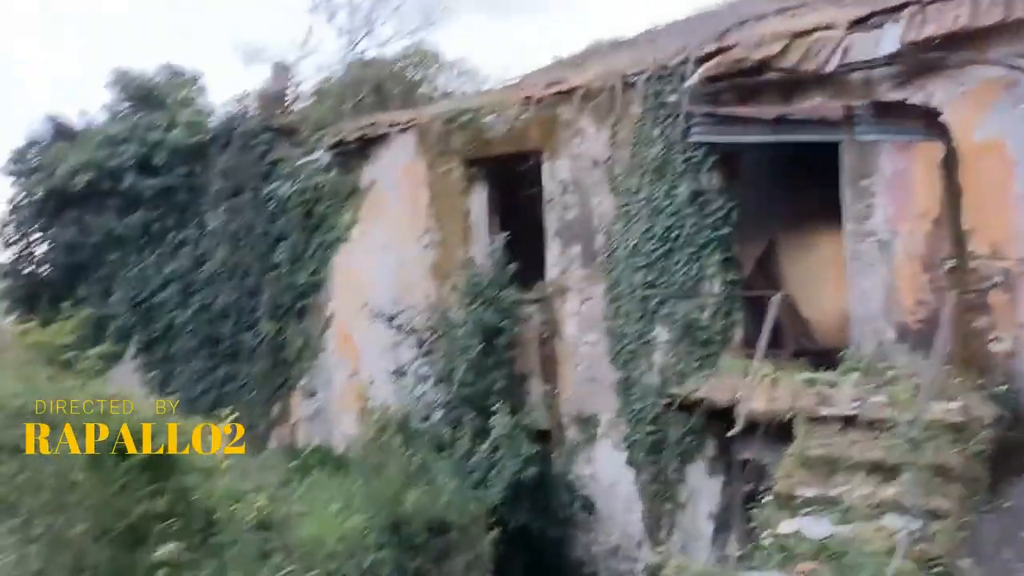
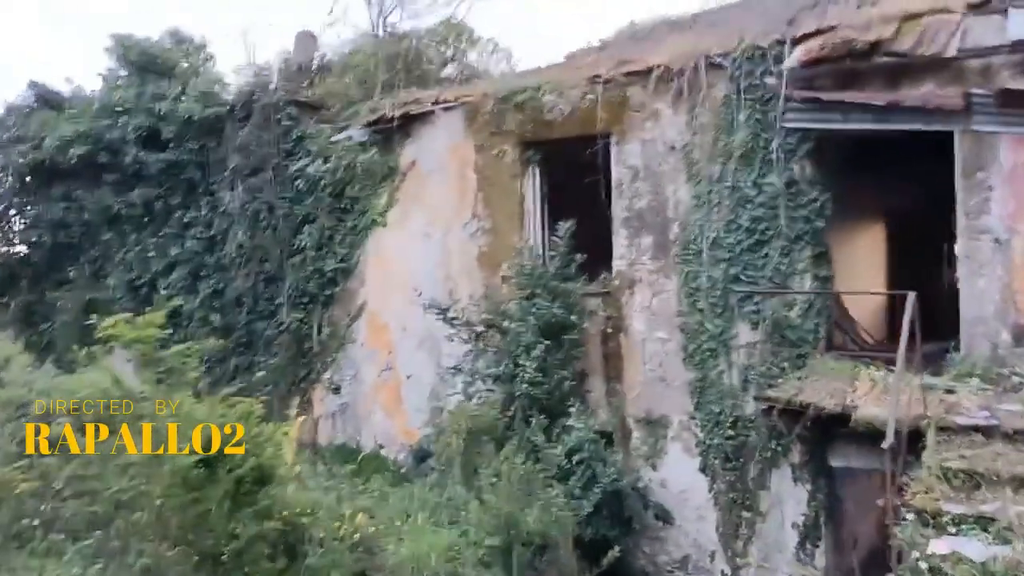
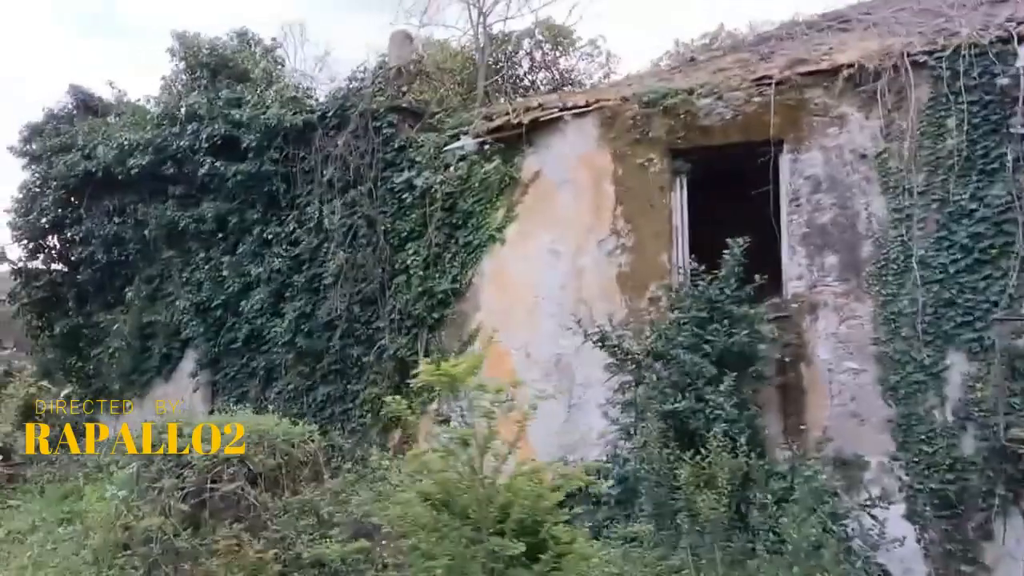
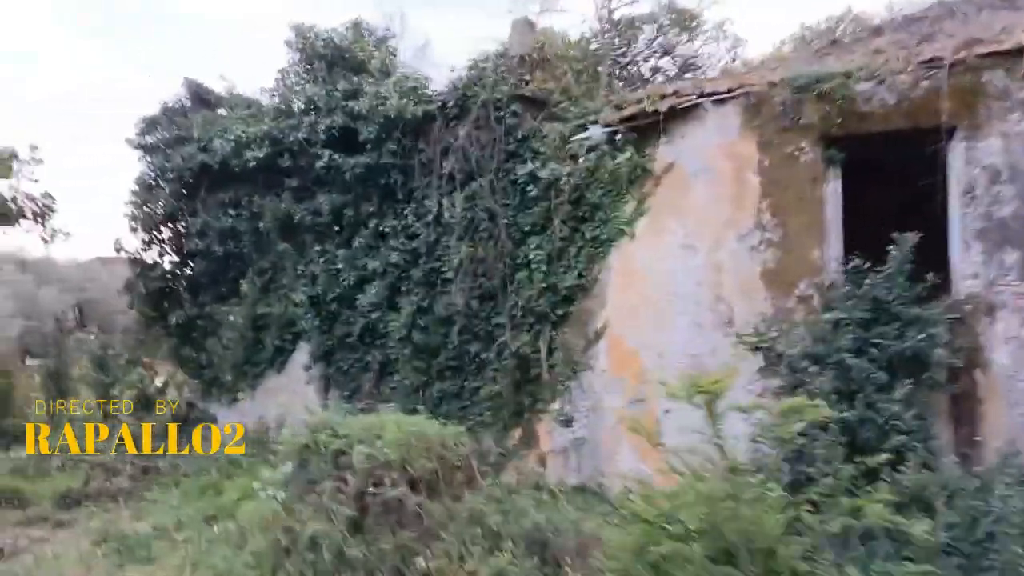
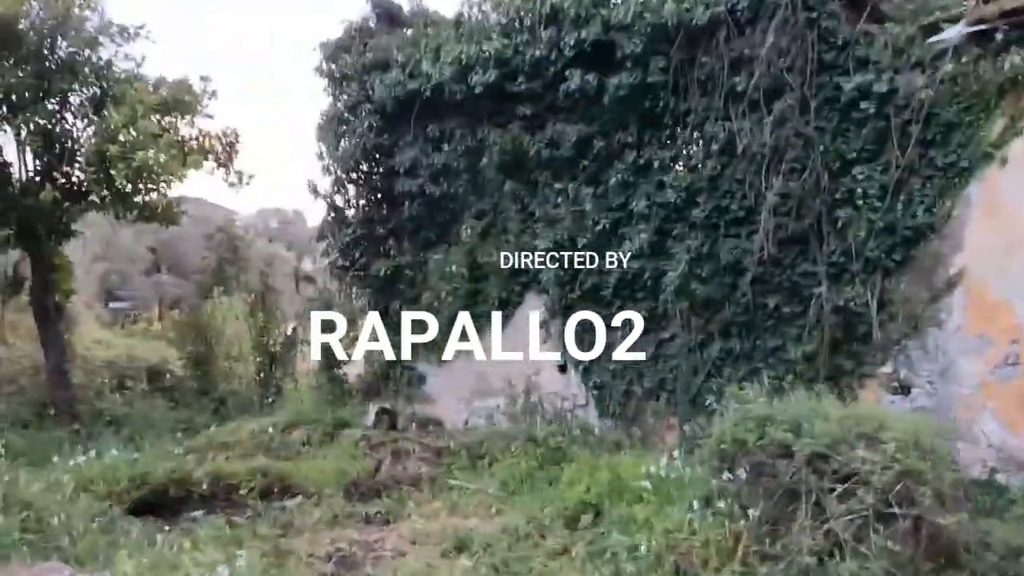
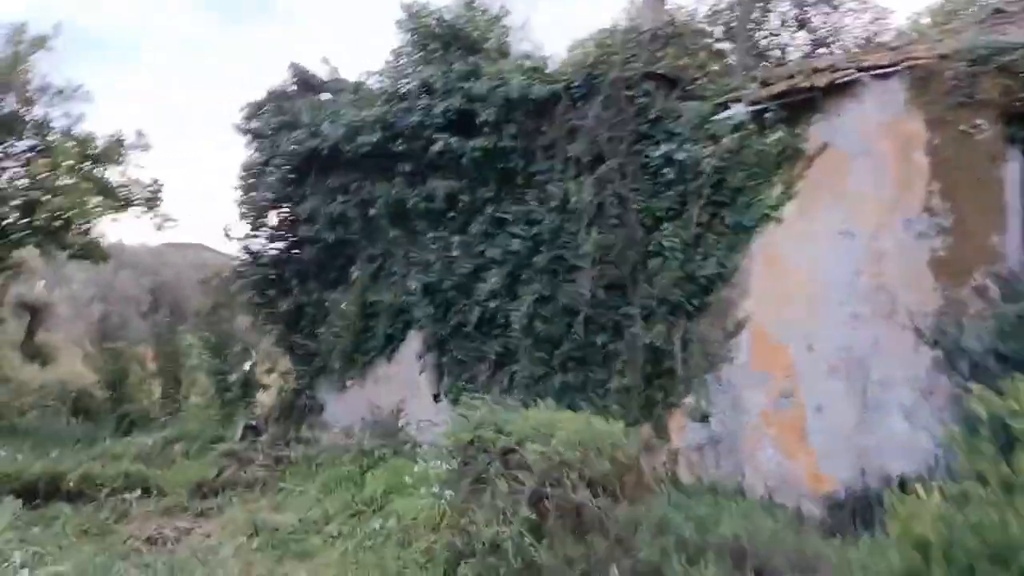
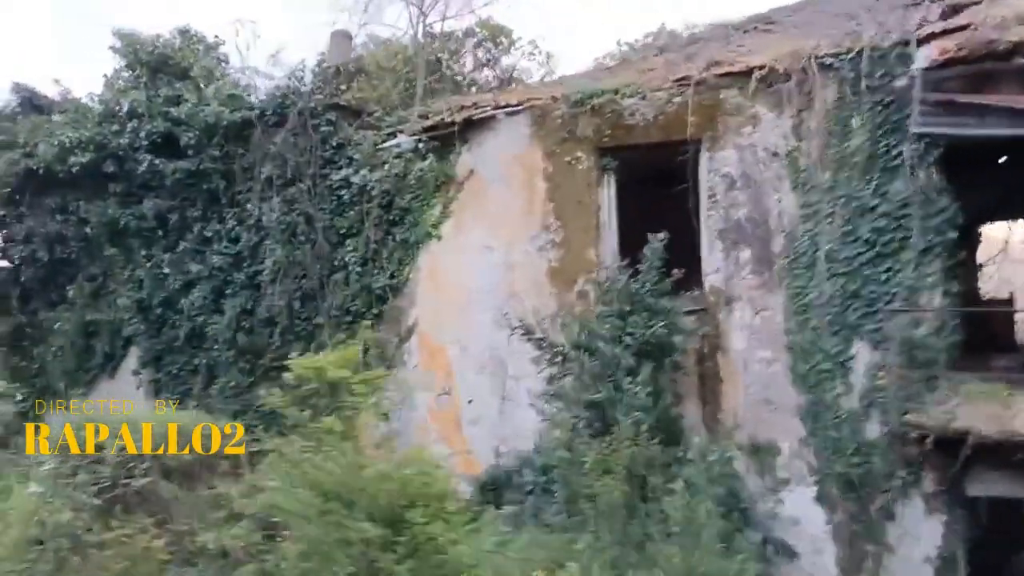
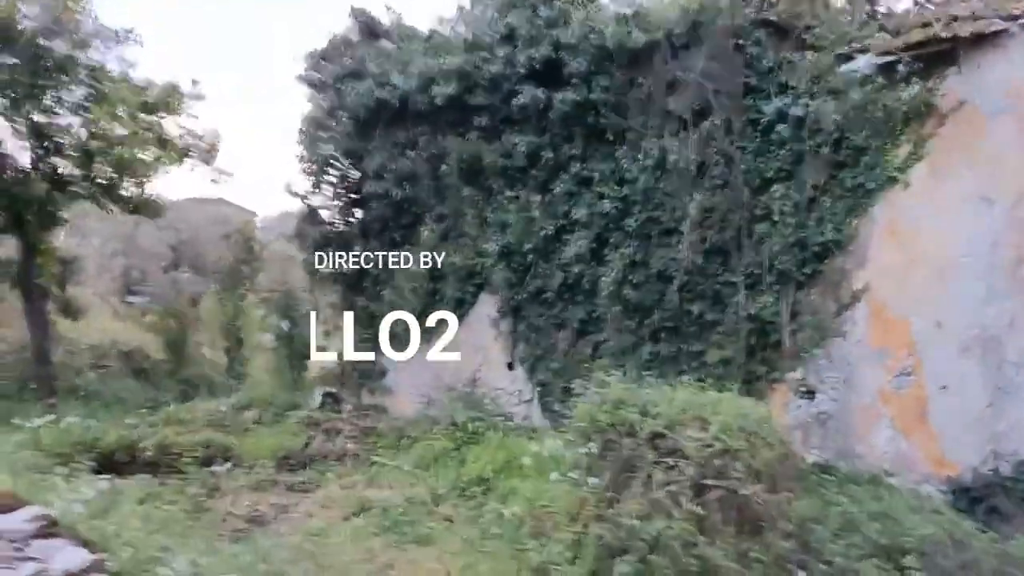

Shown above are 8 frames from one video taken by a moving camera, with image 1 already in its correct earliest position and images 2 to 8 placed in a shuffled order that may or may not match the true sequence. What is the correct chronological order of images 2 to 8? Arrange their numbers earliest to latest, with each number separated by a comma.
2, 7, 3, 4, 6, 8, 5
